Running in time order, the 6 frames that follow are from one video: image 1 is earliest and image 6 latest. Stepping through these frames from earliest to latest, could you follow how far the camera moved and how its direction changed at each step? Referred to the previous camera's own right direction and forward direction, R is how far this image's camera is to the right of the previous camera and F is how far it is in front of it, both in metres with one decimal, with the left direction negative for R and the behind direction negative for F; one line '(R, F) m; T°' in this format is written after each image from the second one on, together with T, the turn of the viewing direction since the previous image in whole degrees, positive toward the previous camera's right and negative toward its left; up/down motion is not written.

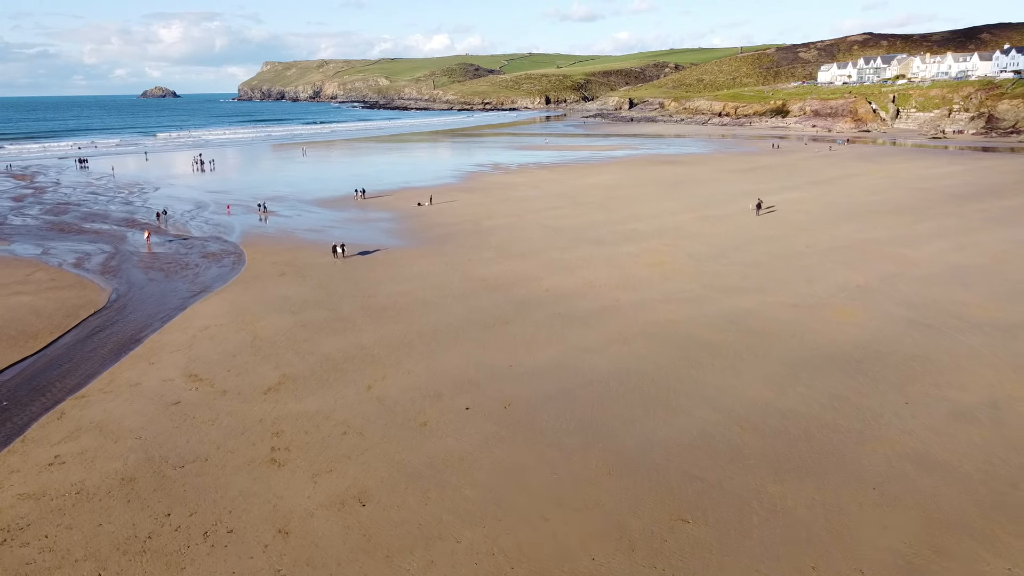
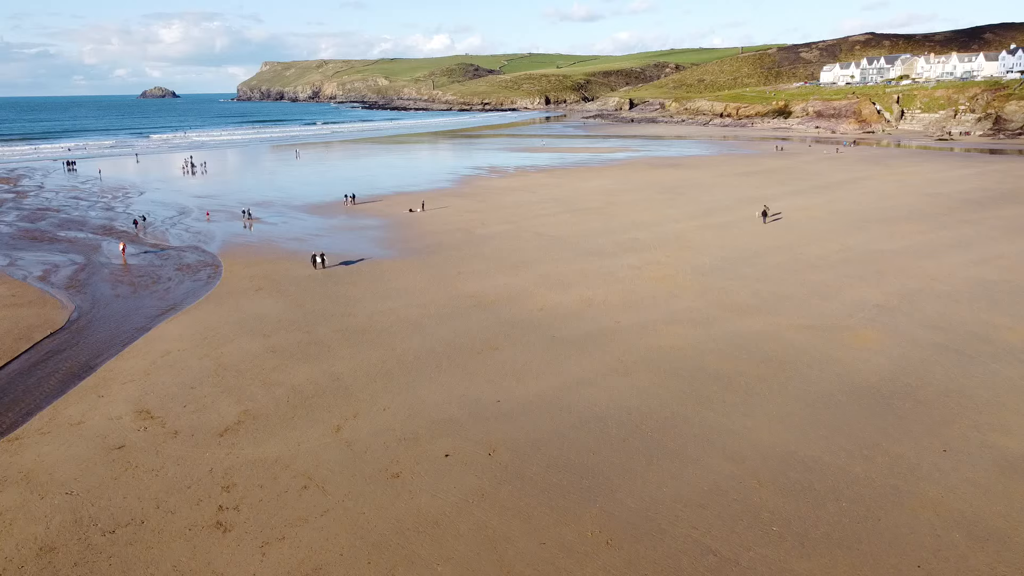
(+0.2, +1.5) m; 0°
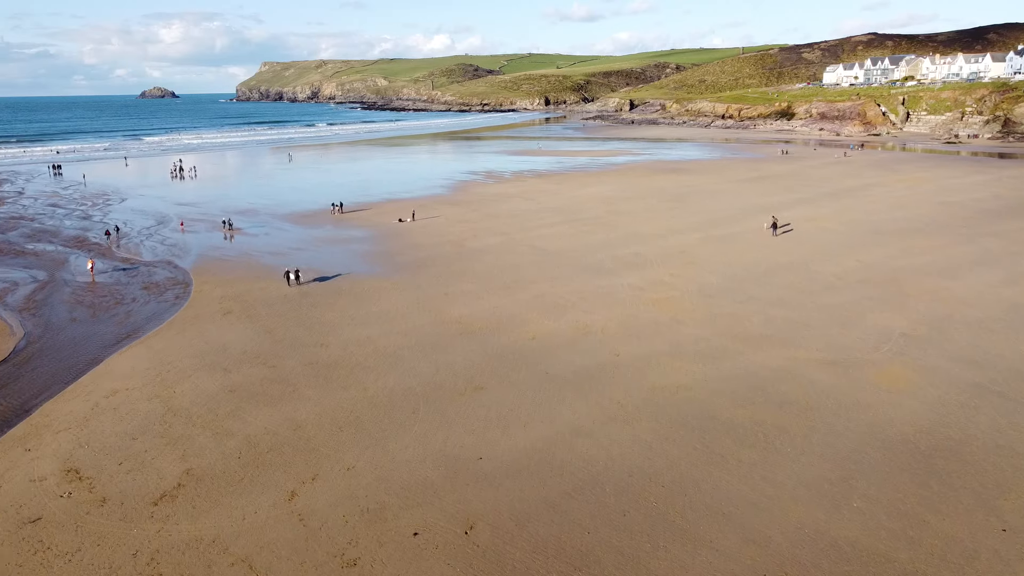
(+0.2, +1.7) m; 0°
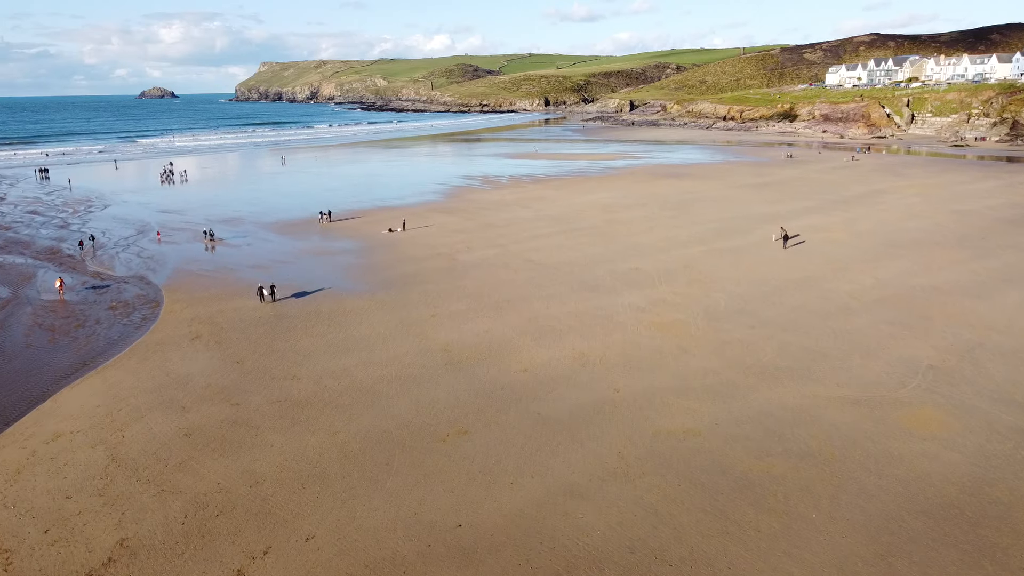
(+0.2, +1.5) m; 0°
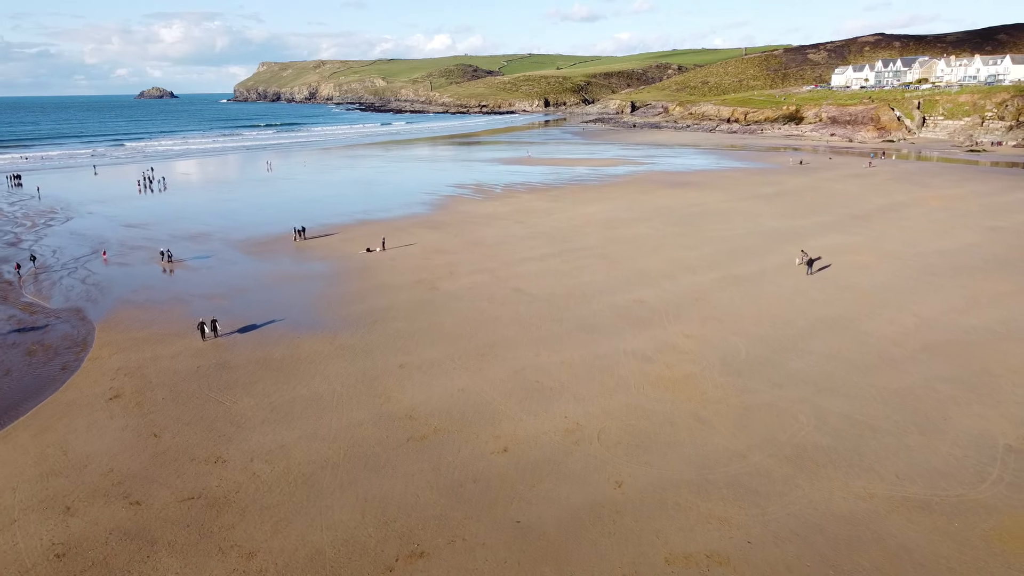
(+0.4, +2.9) m; 0°
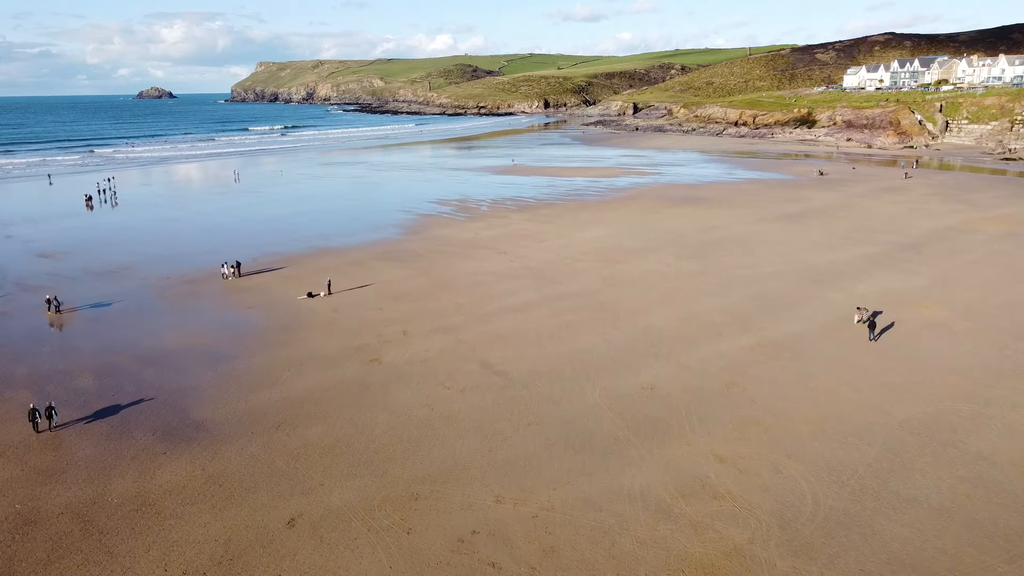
(+0.8, +5.6) m; 0°
